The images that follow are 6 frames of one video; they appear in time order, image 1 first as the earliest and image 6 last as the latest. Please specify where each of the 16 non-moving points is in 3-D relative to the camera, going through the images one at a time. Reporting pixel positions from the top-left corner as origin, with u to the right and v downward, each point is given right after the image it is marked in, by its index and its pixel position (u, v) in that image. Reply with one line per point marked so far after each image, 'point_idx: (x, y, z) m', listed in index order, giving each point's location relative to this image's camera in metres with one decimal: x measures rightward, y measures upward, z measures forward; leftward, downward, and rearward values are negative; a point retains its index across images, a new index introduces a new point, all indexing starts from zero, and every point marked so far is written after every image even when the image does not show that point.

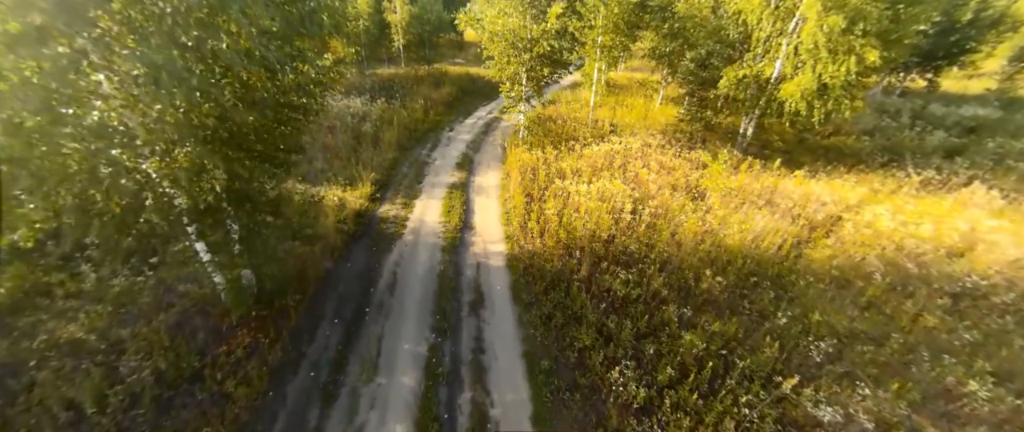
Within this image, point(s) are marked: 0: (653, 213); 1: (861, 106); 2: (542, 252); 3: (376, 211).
0: (+6.2, +0.2, +16.3) m
1: (+18.0, +5.6, +19.2) m
2: (+1.2, -1.4, +14.9) m
3: (-7.1, +0.3, +19.2) m
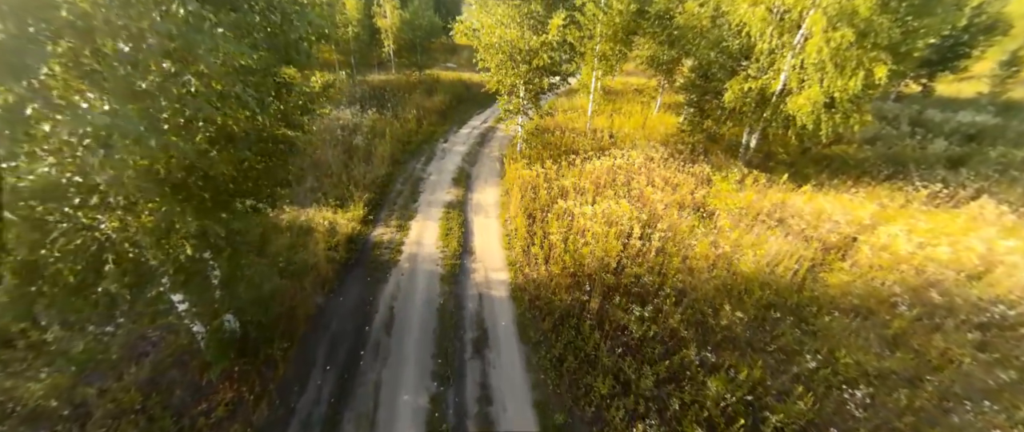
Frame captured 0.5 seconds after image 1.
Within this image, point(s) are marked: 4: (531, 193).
0: (+6.3, -0.8, +15.5) m
1: (+18.0, +4.8, +18.7) m
2: (+1.4, -2.5, +14.1) m
3: (-7.0, -0.9, +18.1) m
4: (+1.0, +1.2, +19.6) m
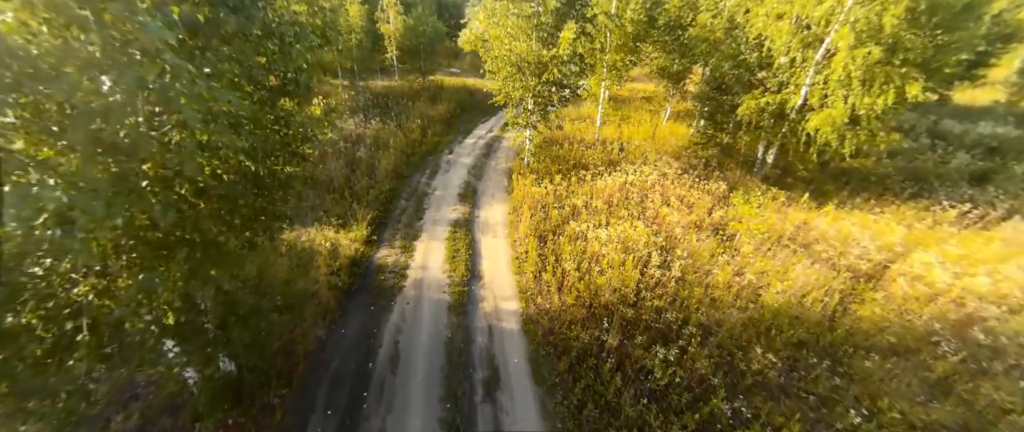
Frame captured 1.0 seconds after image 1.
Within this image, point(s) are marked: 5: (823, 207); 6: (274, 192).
0: (+6.7, -1.9, +14.7) m
1: (+18.5, +3.7, +17.8) m
2: (+1.8, -3.5, +13.3) m
3: (-6.6, -1.9, +17.4) m
4: (+1.5, +0.2, +18.8) m
5: (+16.8, +0.5, +19.9) m
6: (-5.7, +0.6, +8.9) m
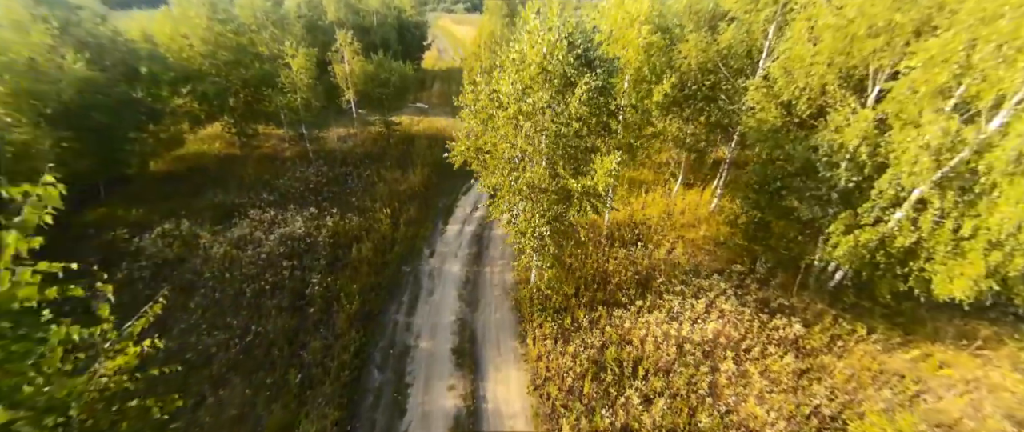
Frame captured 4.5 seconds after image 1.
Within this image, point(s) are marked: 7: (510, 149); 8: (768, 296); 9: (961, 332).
0: (+8.1, -8.8, +9.6) m
1: (+19.3, -2.7, +13.7) m
2: (+3.5, -10.7, +7.7) m
3: (-5.3, -9.6, +11.1) m
4: (+2.5, -7.1, +13.2) m
5: (+17.6, -6.0, +15.6) m
6: (-3.9, -7.0, +2.7) m
7: (-0.1, +2.8, +15.2) m
8: (+12.8, -4.1, +18.2) m
9: (+20.3, -5.4, +16.8) m
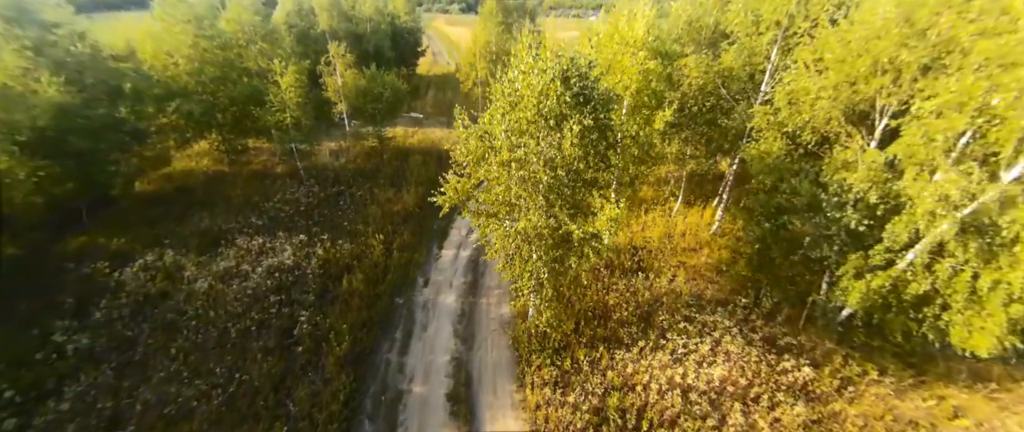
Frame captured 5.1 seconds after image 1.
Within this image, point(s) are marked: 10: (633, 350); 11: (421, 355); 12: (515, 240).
0: (+8.1, -10.5, +8.9) m
1: (+19.2, -4.3, +13.1) m
2: (+3.4, -12.5, +7.0) m
3: (-5.3, -11.4, +10.3) m
4: (+2.4, -8.8, +12.5) m
5: (+17.5, -7.6, +15.0) m
6: (-3.9, -8.8, +2.0) m
7: (-0.3, +1.1, +14.4) m
8: (+12.7, -5.8, +17.5) m
9: (+20.1, -7.0, +16.2) m
10: (+5.6, -6.2, +16.9) m
11: (-4.5, -7.0, +18.5) m
12: (+0.1, -0.7, +14.5) m
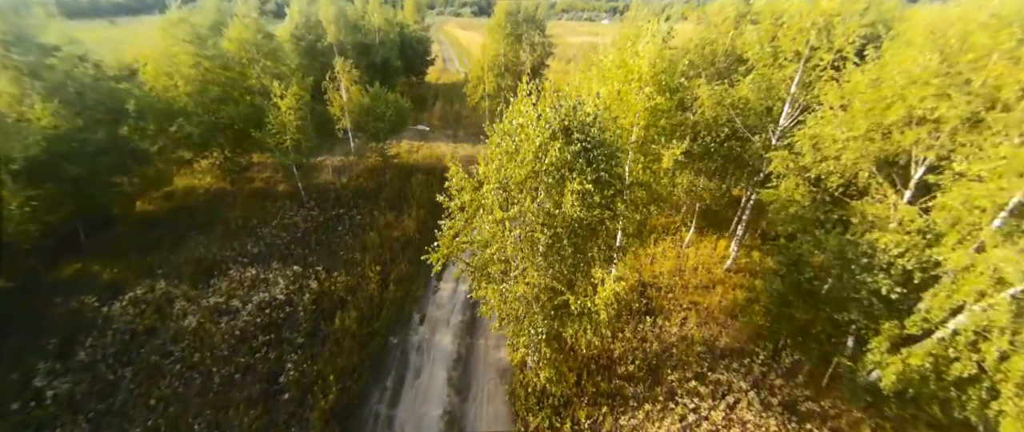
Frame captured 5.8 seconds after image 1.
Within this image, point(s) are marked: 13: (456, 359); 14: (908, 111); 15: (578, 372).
0: (+7.7, -12.7, +7.5) m
1: (+18.9, -6.7, +11.4) m
2: (+2.9, -14.6, +5.7) m
3: (-5.8, -13.4, +9.3) m
4: (+2.1, -10.9, +11.3) m
5: (+17.2, -9.9, +13.4) m
6: (-4.5, -10.8, +0.9) m
7: (-0.5, -1.0, +13.3) m
8: (+12.5, -8.1, +16.0) m
9: (+19.9, -9.4, +14.5) m
10: (+5.4, -8.4, +15.6) m
11: (-4.7, -9.1, +17.4) m
12: (-0.1, -2.8, +13.4) m
13: (-3.1, -7.7, +19.9) m
14: (+14.5, +3.9, +13.5) m
15: (+3.0, -7.3, +17.4) m
